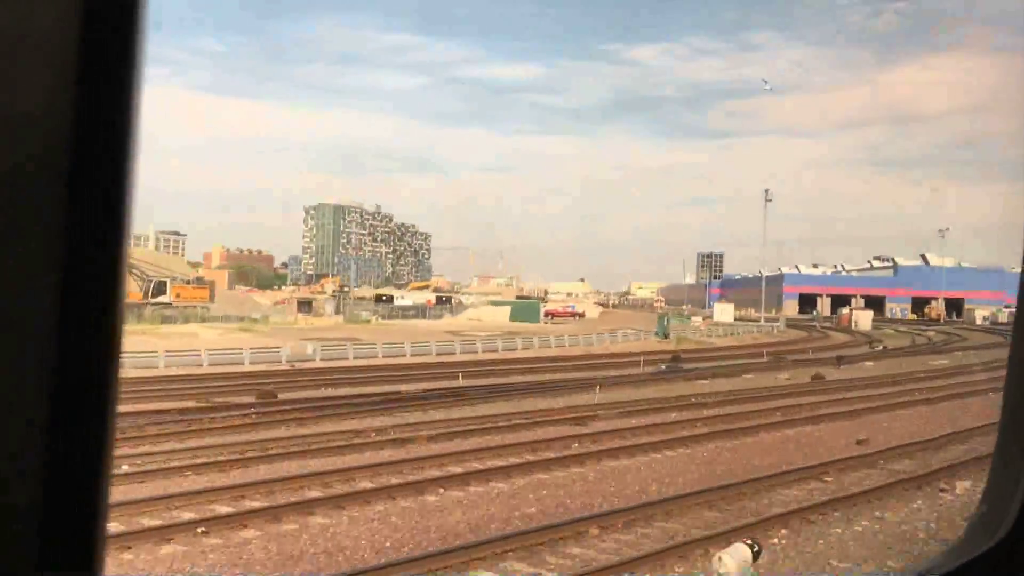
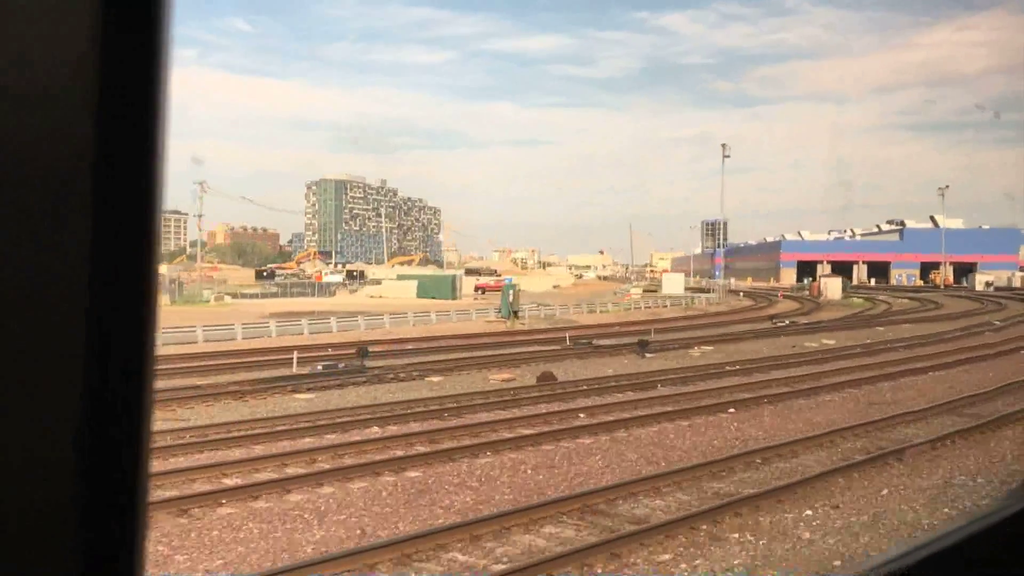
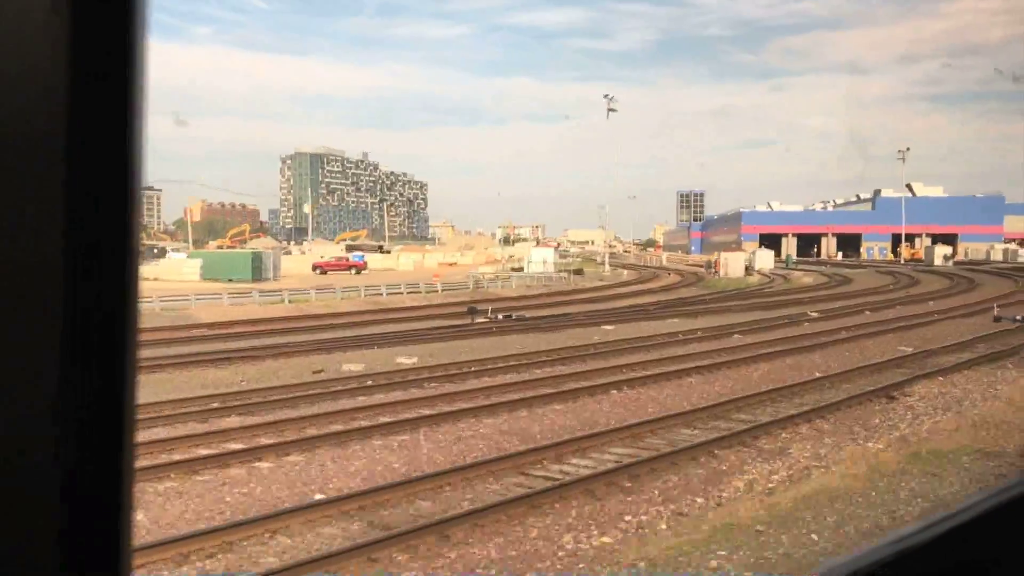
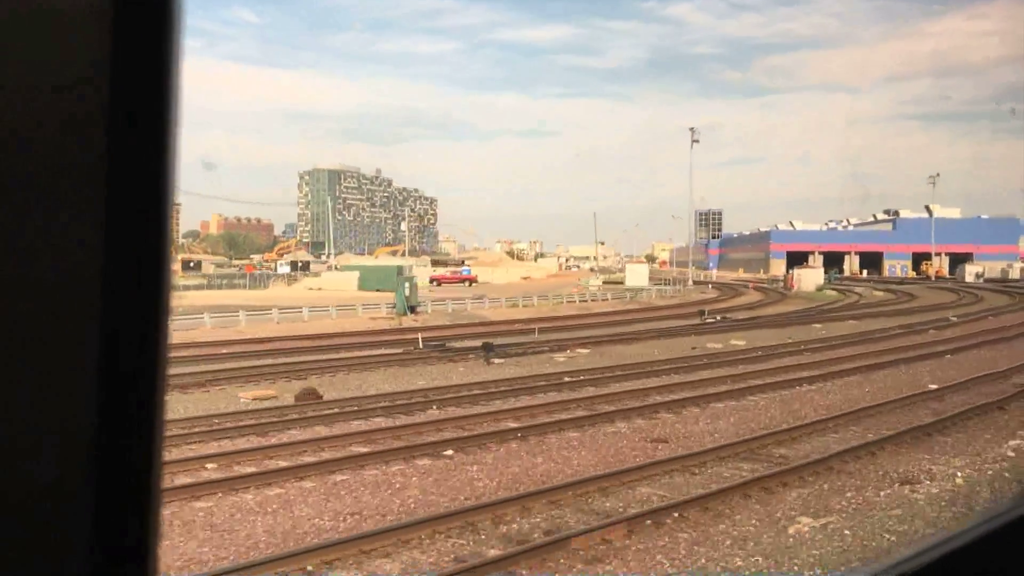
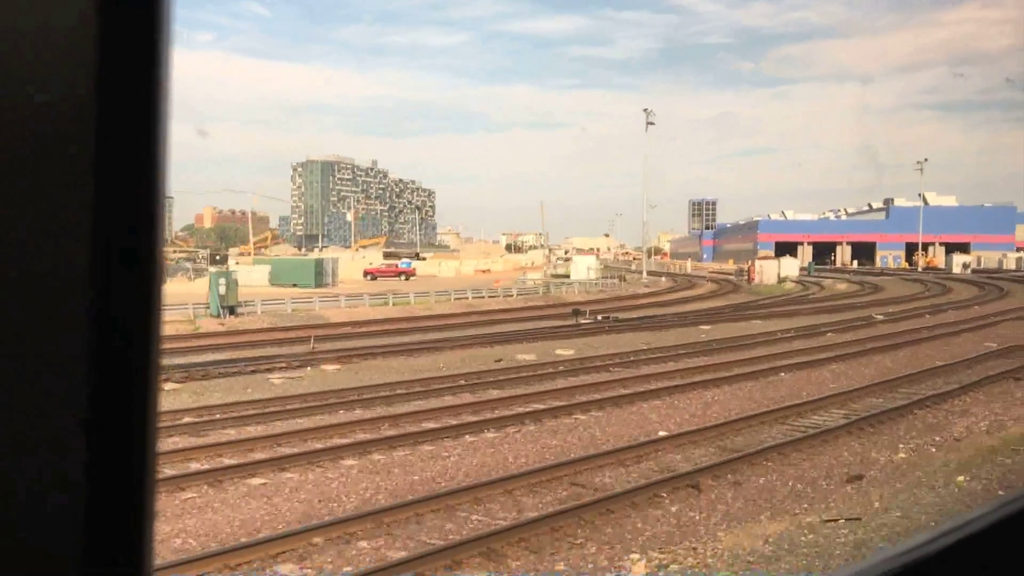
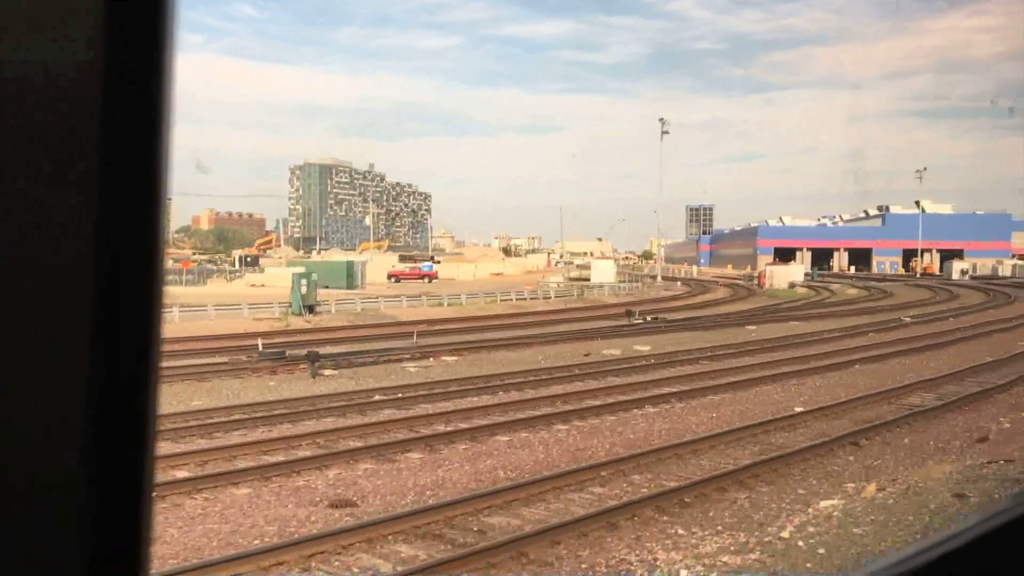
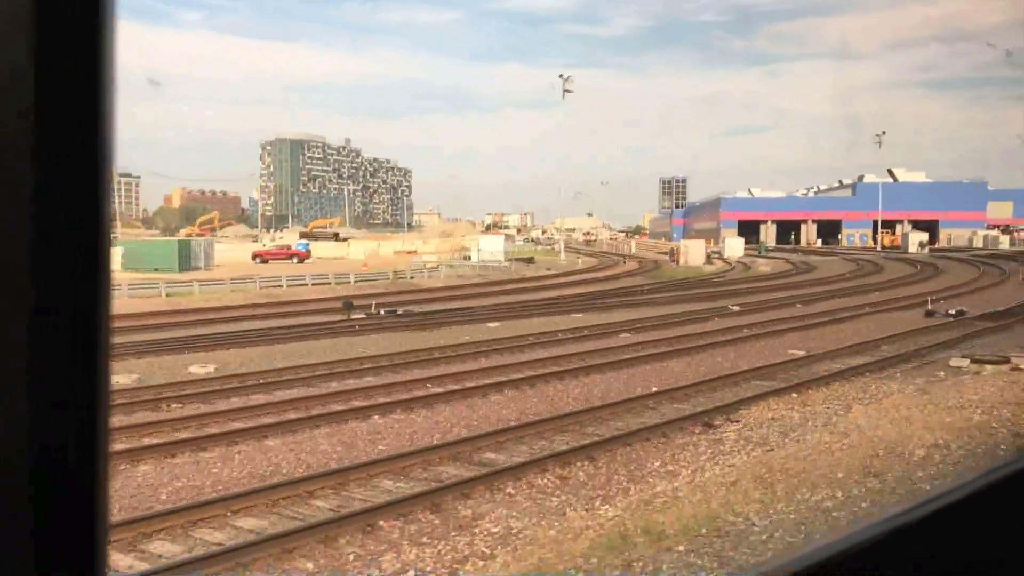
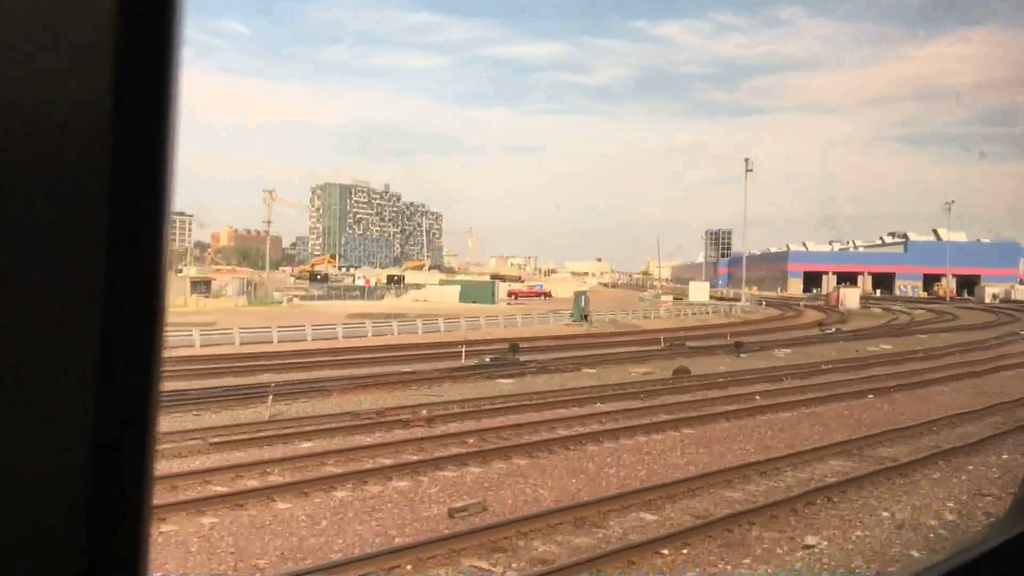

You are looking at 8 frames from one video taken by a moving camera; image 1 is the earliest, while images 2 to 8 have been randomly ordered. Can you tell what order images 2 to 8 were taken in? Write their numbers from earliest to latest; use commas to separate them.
8, 2, 4, 6, 5, 3, 7
